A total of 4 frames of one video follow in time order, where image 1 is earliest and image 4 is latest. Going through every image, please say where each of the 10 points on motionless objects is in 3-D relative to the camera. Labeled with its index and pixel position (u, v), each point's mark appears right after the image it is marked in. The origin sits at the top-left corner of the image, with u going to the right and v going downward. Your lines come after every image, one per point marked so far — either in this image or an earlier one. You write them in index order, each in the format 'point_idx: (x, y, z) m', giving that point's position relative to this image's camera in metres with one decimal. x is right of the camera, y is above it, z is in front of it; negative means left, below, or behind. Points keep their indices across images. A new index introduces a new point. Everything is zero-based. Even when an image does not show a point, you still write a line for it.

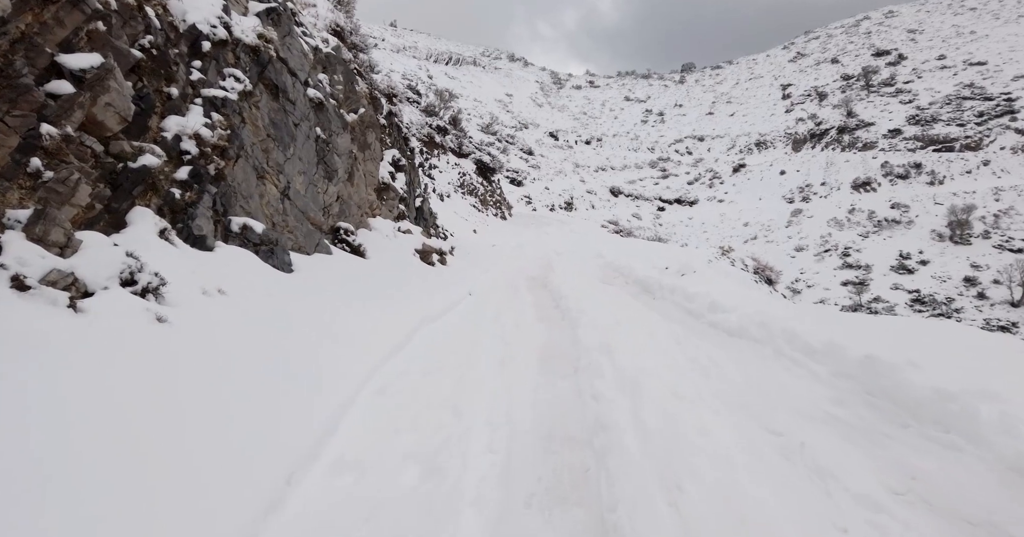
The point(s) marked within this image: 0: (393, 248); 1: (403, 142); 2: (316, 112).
0: (-3.1, +0.6, +9.4) m
1: (-4.3, +5.0, +15.4) m
2: (-3.8, +3.0, +7.5) m
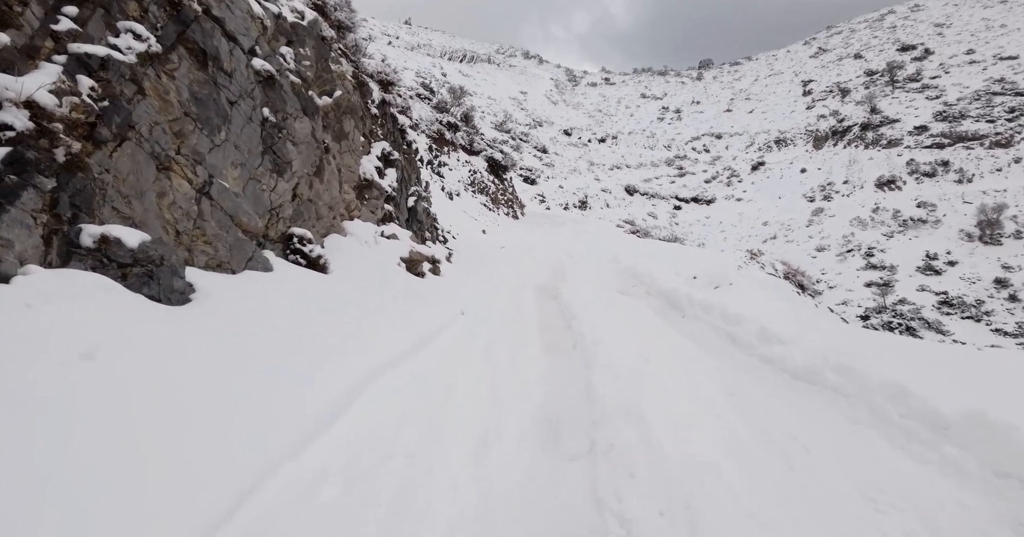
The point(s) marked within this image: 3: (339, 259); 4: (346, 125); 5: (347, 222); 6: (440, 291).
0: (-3.1, +0.3, +7.8) m
1: (-4.0, +4.8, +13.8) m
2: (-3.8, +2.8, +6.0) m
3: (-3.2, +0.2, +7.2) m
4: (-3.8, +3.3, +8.8) m
5: (-3.6, +1.0, +8.2) m
6: (-1.7, -0.5, +9.2) m
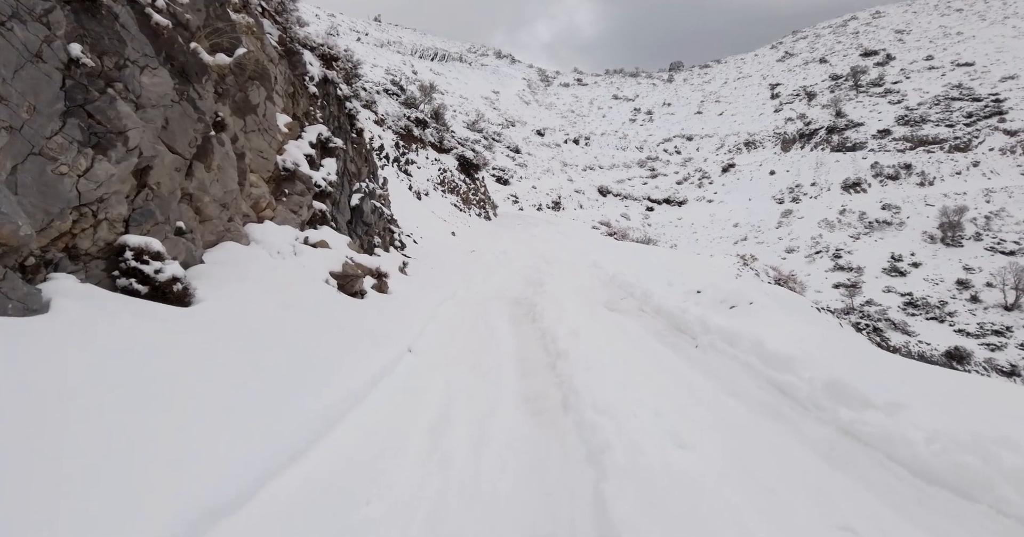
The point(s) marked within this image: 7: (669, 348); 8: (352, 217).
0: (-3.6, 0.0, +5.7) m
1: (-5.0, +4.5, +11.6) m
2: (-4.2, +2.5, +3.8) m
3: (-3.7, -0.1, +5.0) m
4: (-4.4, +3.0, +6.6) m
5: (-4.1, +0.7, +6.0) m
6: (-2.3, -0.8, +7.1) m
7: (+2.8, -1.4, +6.9) m
8: (-3.9, +1.2, +9.3) m
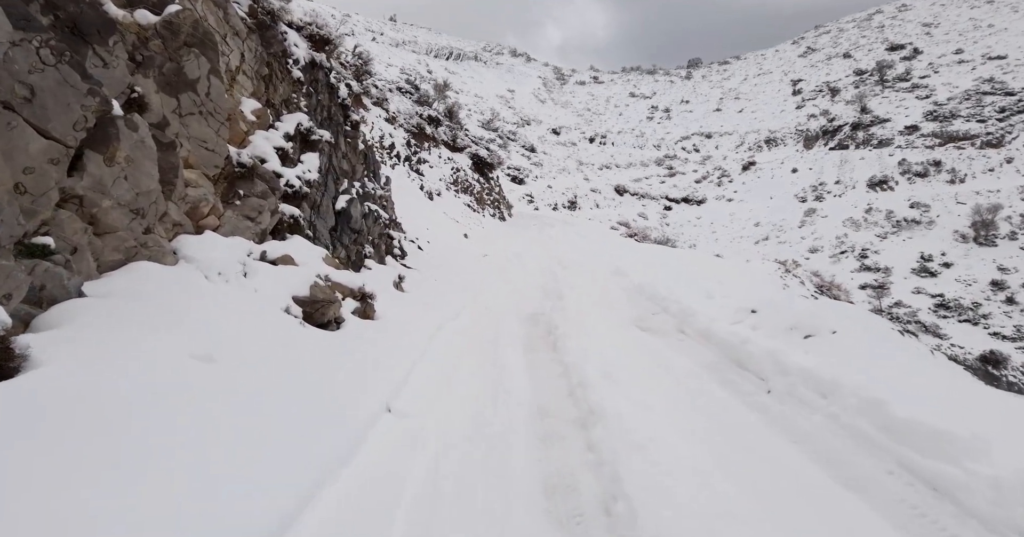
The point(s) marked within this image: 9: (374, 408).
0: (-3.4, -0.3, +4.2) m
1: (-4.6, +4.2, +10.2) m
2: (-4.1, +2.2, +2.3) m
3: (-3.5, -0.4, +3.5) m
4: (-4.2, +2.7, +5.1) m
5: (-3.9, +0.4, +4.5) m
6: (-2.1, -1.1, +5.5) m
7: (+3.0, -1.7, +5.2) m
8: (-3.5, +0.9, +7.8) m
9: (-1.5, -1.5, +4.2) m
